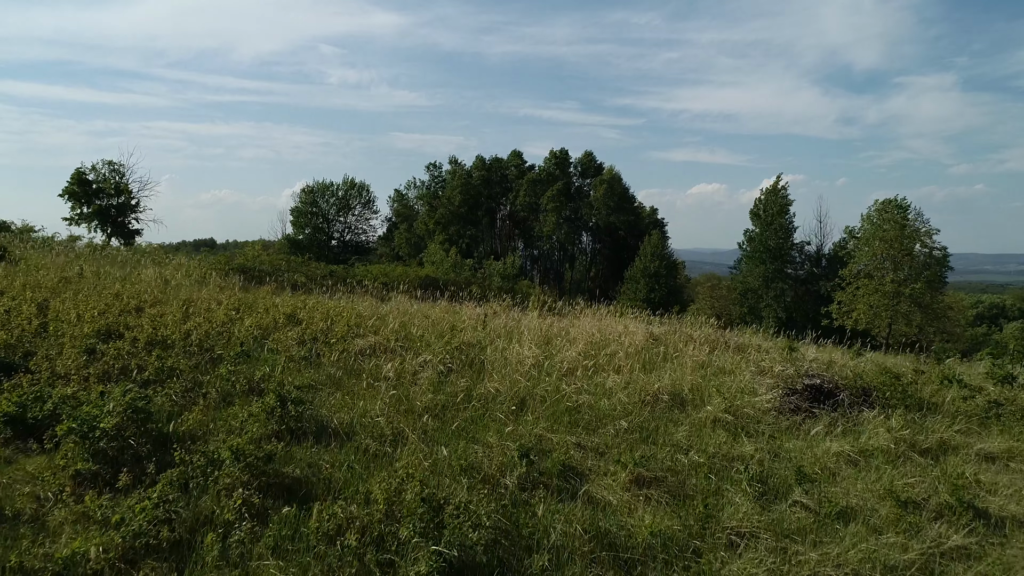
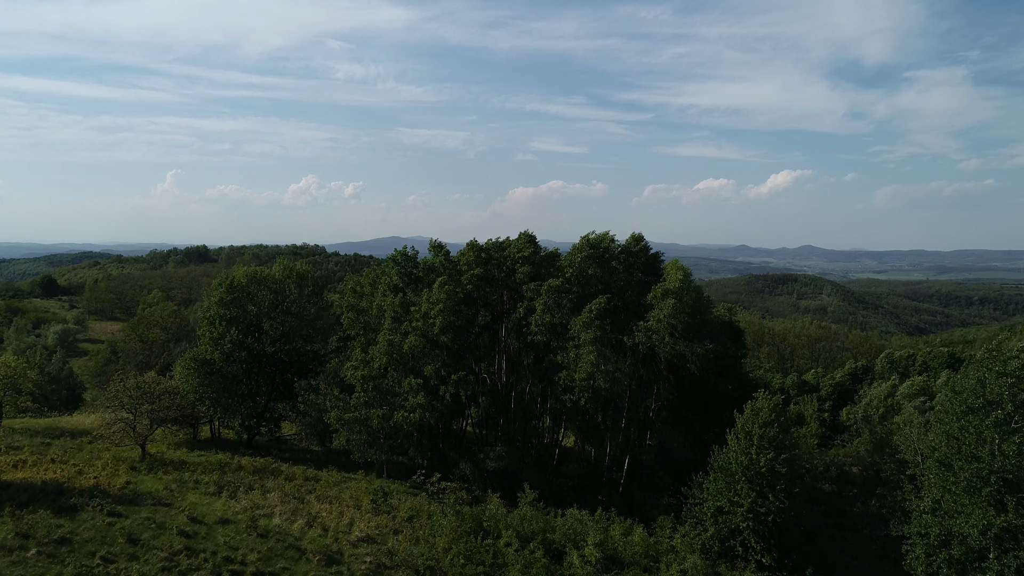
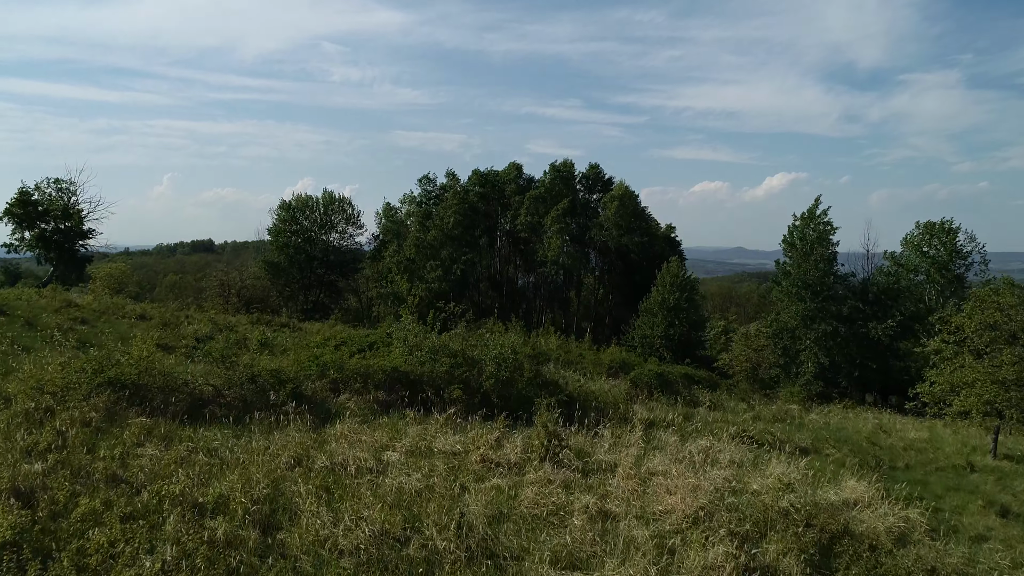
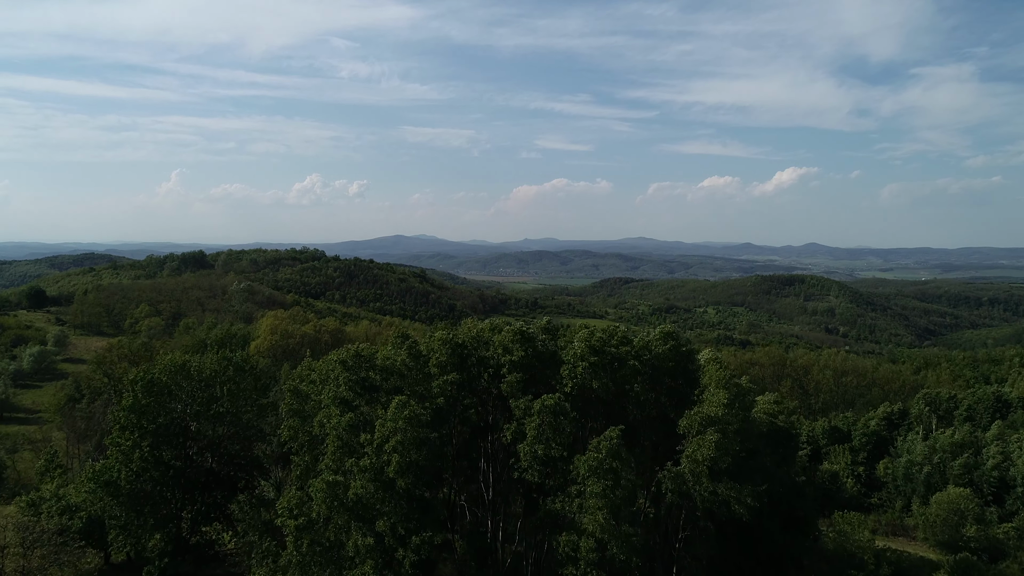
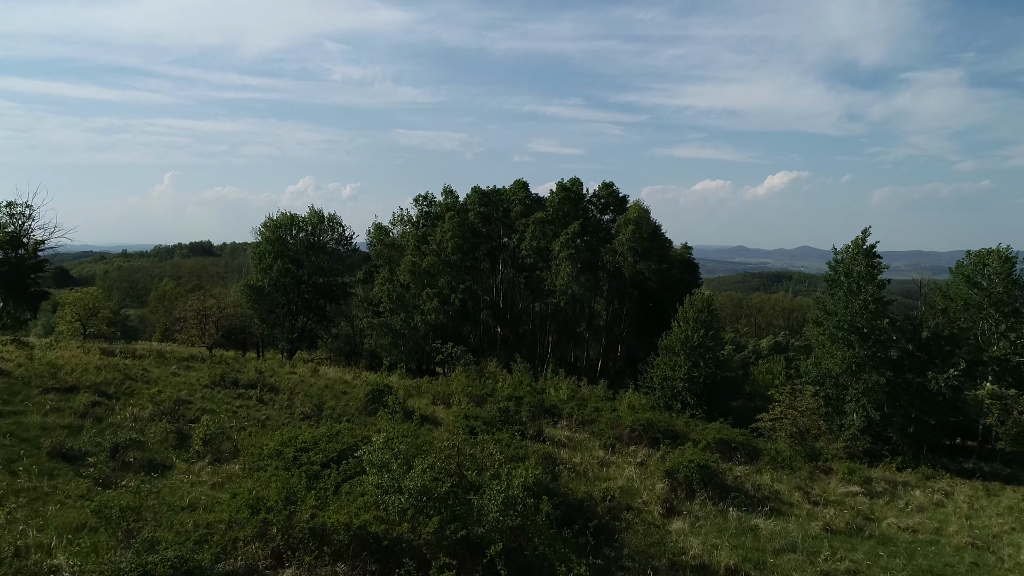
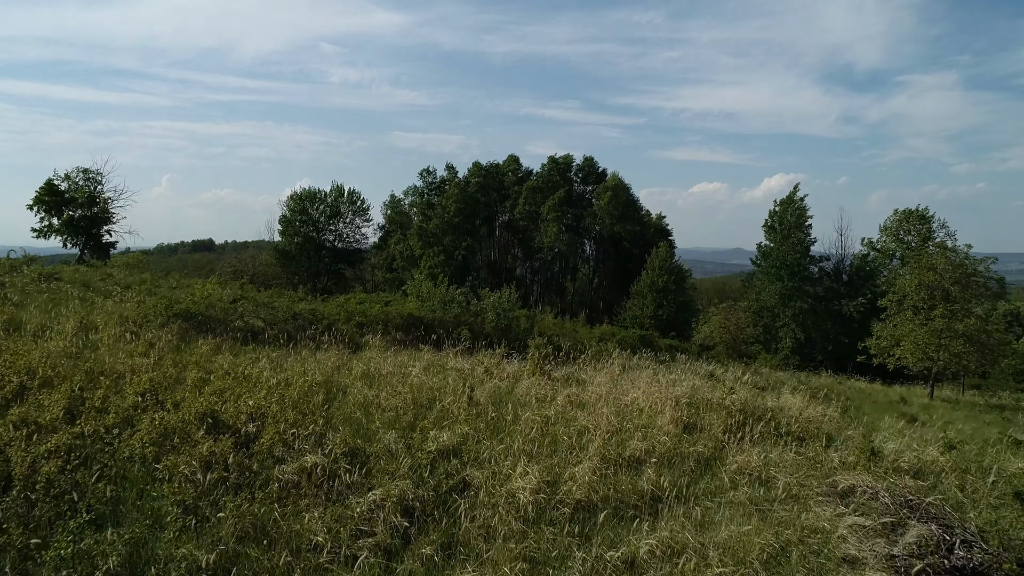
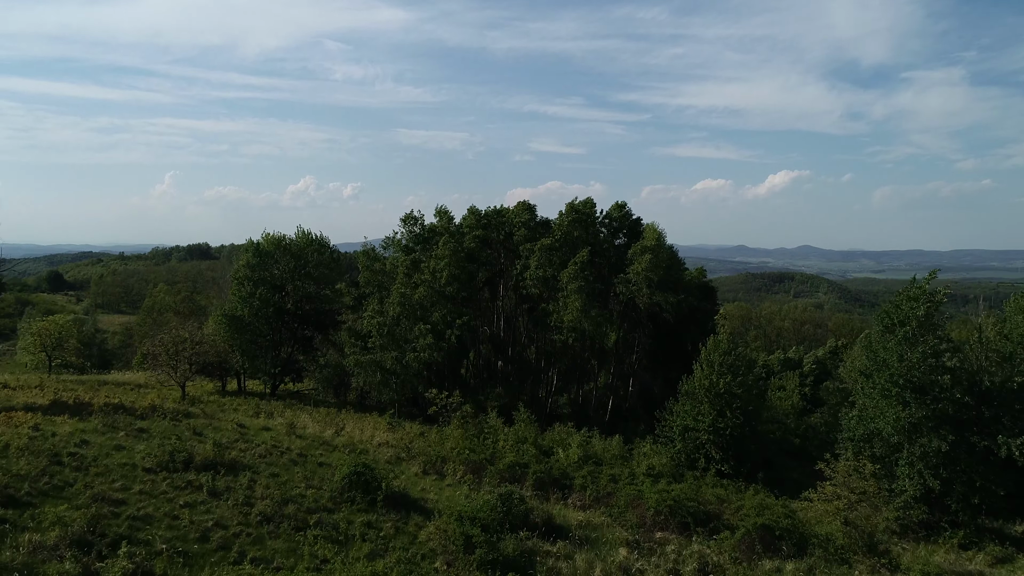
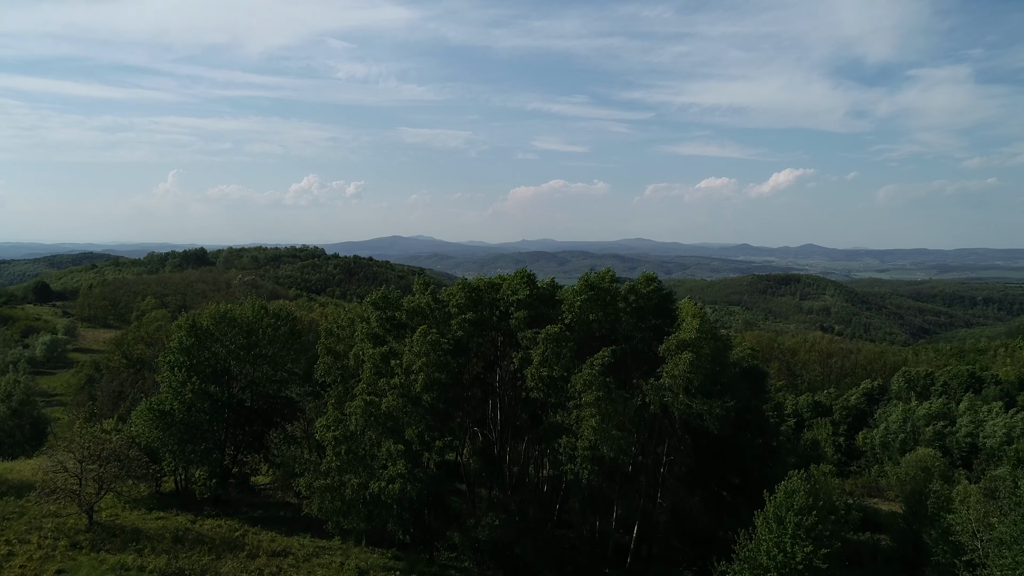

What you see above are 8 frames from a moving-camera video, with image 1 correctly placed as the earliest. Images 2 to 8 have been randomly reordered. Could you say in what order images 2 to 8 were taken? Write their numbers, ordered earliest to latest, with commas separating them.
6, 3, 5, 7, 2, 8, 4
